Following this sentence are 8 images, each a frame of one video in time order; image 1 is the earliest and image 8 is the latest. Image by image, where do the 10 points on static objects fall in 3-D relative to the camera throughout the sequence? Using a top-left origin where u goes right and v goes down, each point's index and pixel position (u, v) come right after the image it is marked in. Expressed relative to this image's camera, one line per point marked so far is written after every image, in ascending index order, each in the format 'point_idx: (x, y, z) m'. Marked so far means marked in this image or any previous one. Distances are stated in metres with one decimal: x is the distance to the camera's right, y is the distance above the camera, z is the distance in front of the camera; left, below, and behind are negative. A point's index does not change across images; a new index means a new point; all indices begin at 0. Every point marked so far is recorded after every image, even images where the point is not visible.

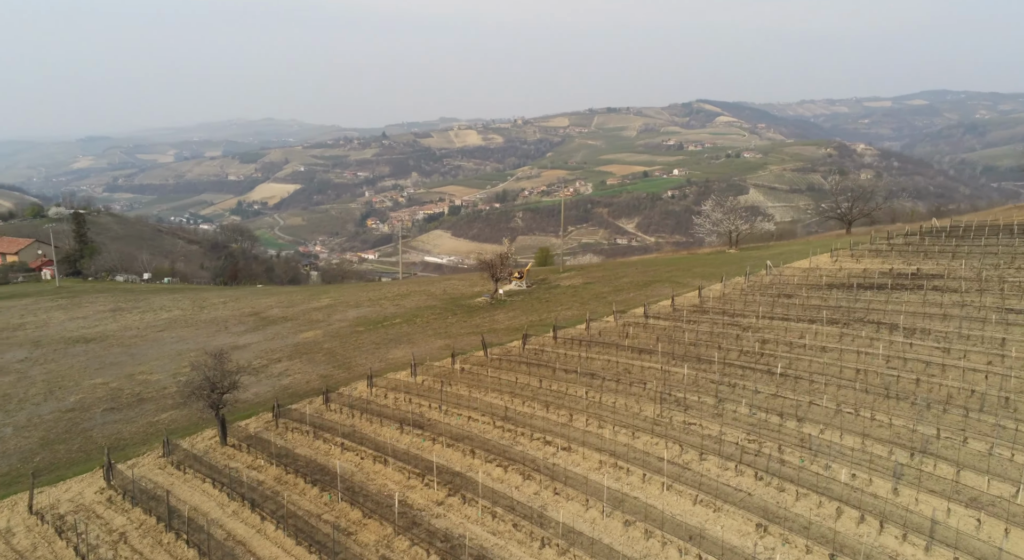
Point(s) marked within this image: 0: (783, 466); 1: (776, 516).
0: (+5.8, -4.0, +13.8) m
1: (+5.1, -4.5, +12.3) m
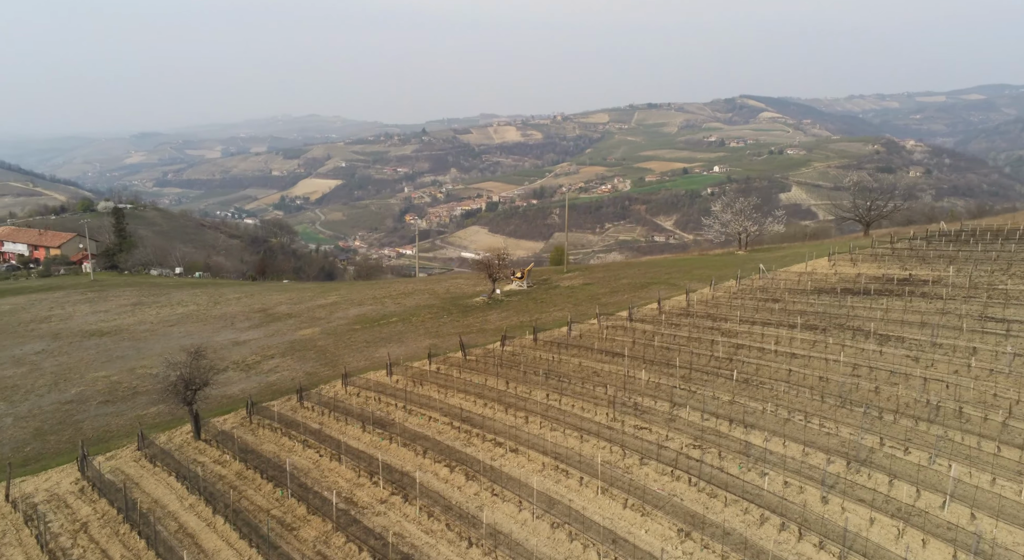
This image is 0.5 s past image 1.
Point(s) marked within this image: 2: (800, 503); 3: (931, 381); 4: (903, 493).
0: (+4.5, -4.2, +13.8) m
1: (+3.7, -4.7, +12.4) m
2: (+5.6, -4.4, +12.7) m
3: (+11.3, -2.7, +17.2) m
4: (+7.7, -4.3, +12.7) m
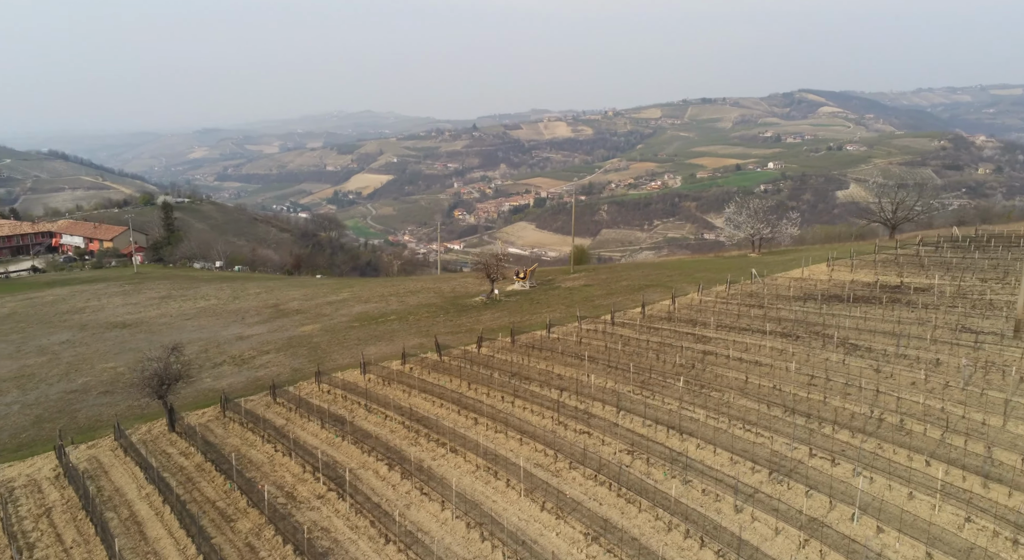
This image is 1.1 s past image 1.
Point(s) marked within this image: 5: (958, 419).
0: (+2.9, -4.4, +14.0) m
1: (+2.0, -4.9, +12.7) m
2: (+4.0, -4.6, +12.8) m
3: (+9.9, -3.0, +17.0) m
4: (+6.0, -4.5, +12.7) m
5: (+10.6, -3.3, +15.3) m
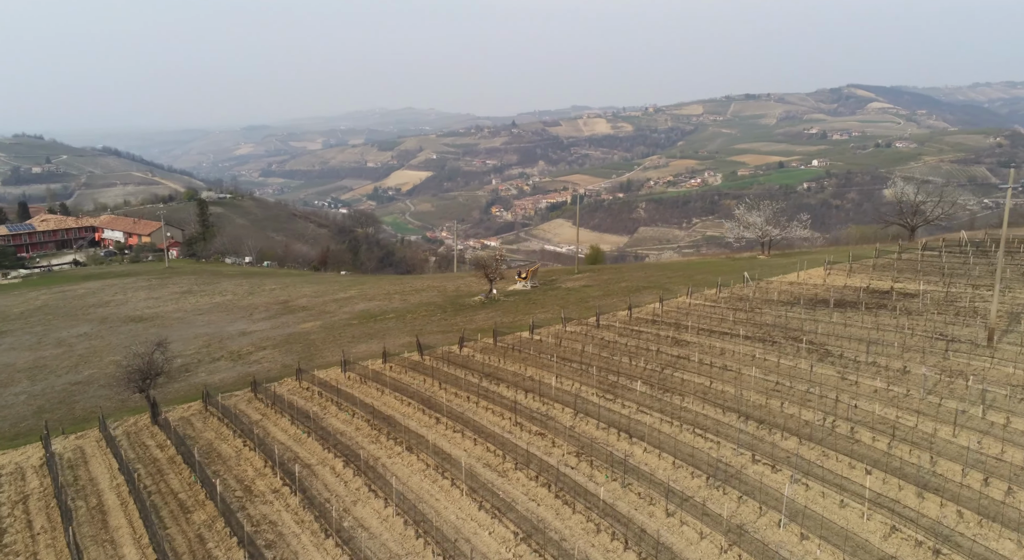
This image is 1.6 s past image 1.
0: (+1.6, -4.5, +14.3) m
1: (+0.7, -5.0, +13.0) m
2: (+2.6, -4.8, +13.0) m
3: (+8.8, -3.2, +16.9) m
4: (+4.7, -4.7, +12.8) m
5: (+9.4, -3.5, +15.2) m
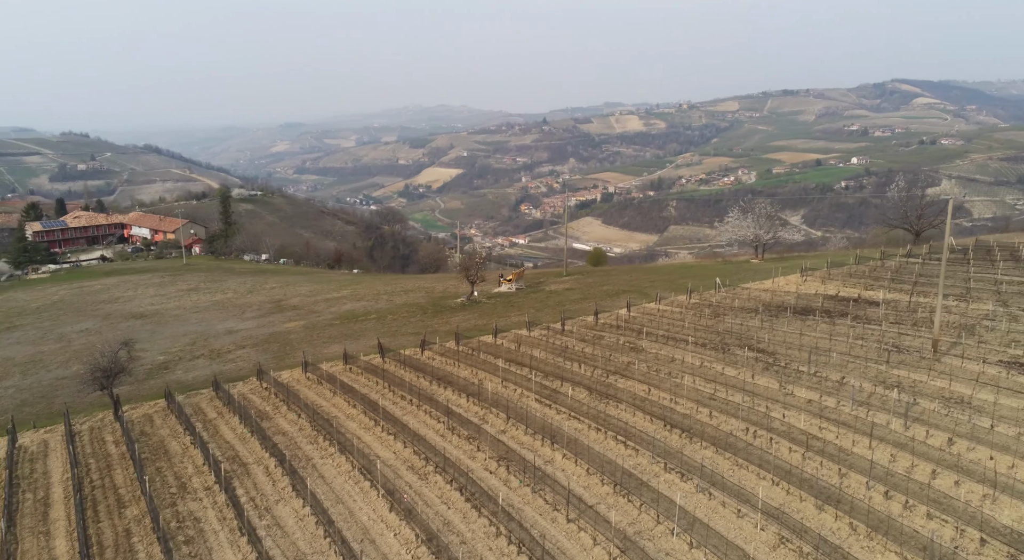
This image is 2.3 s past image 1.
0: (-0.3, -4.7, +14.6) m
1: (-1.3, -5.2, +13.4) m
2: (+0.7, -5.0, +13.3) m
3: (+6.9, -3.5, +17.1) m
4: (+2.7, -5.0, +13.1) m
5: (+7.5, -3.9, +15.4) m
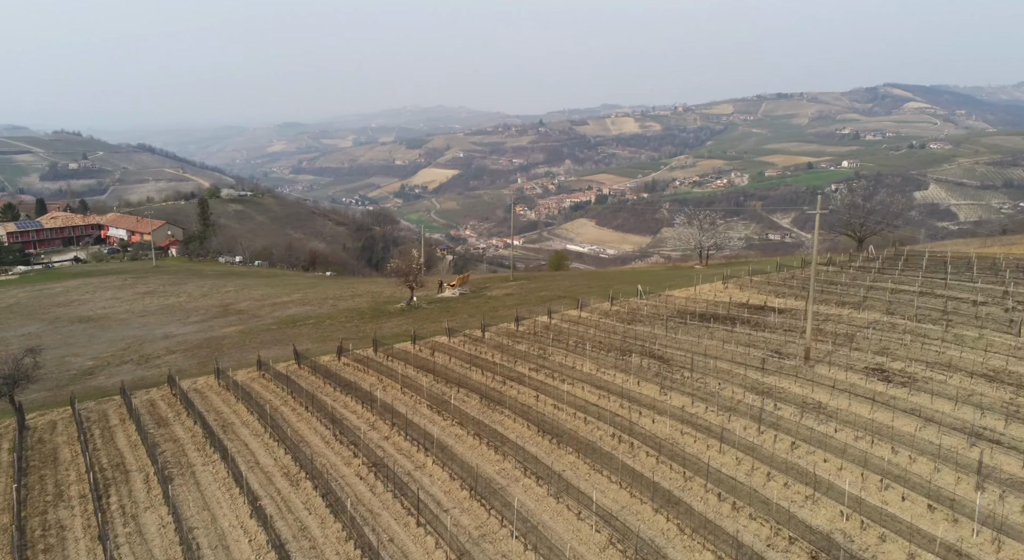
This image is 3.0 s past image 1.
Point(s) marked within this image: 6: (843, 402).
0: (-3.5, -5.0, +15.1) m
1: (-4.5, -5.5, +13.8) m
2: (-2.5, -5.3, +13.8) m
3: (+3.6, -3.8, +17.7) m
4: (-0.5, -5.2, +13.6) m
5: (+4.2, -4.2, +16.0) m
6: (+8.9, -3.3, +17.2) m
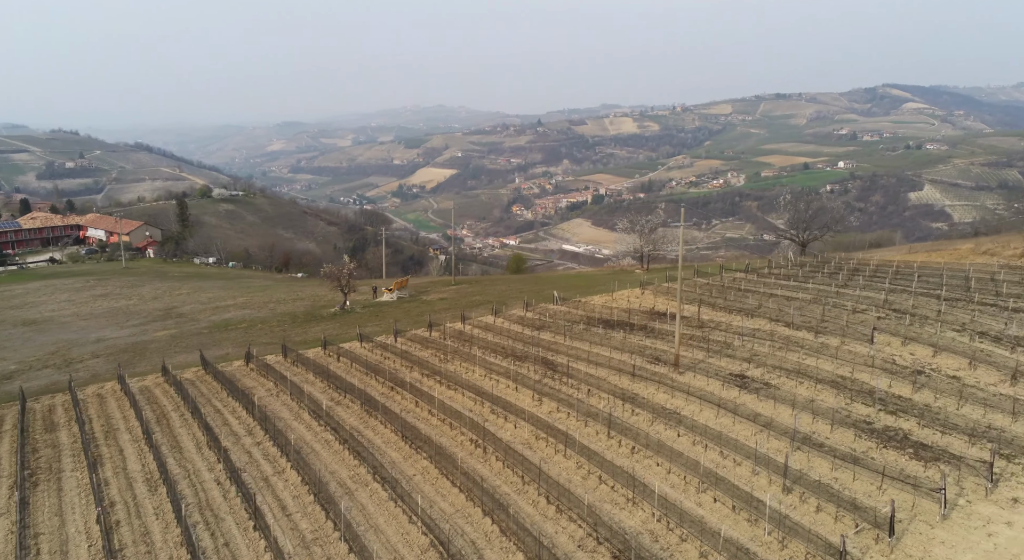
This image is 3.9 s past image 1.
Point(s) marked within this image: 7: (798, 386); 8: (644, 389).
0: (-7.2, -5.3, +15.6) m
1: (-8.2, -5.8, +14.2) m
2: (-6.2, -5.6, +14.3) m
3: (-0.1, -4.1, +18.4) m
4: (-4.2, -5.5, +14.2) m
5: (+0.5, -4.5, +16.7) m
6: (+5.2, -3.6, +18.0) m
7: (+8.2, -3.0, +18.4) m
8: (+4.1, -3.4, +19.6) m
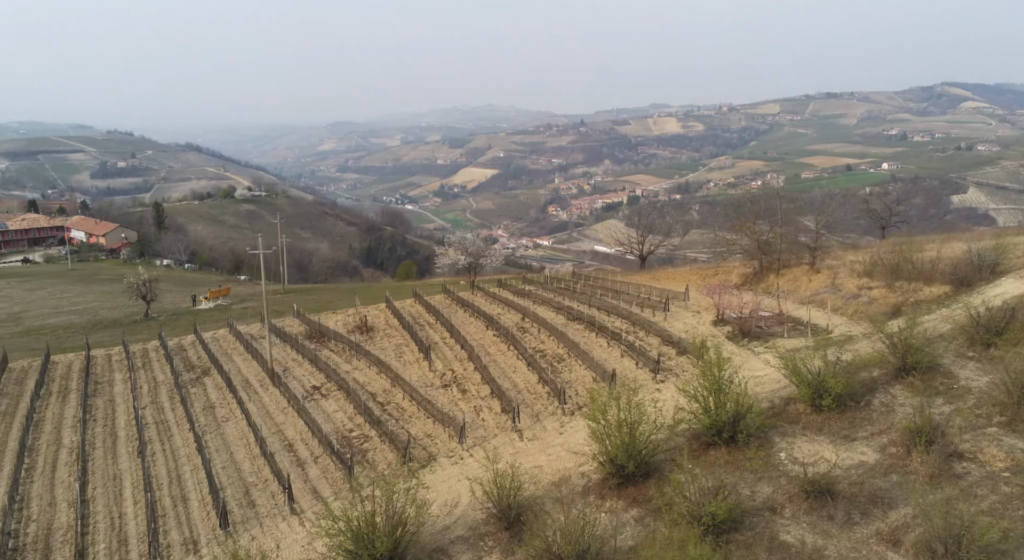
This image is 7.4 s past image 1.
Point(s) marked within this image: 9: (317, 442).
0: (-20.9, -5.9, +17.9) m
1: (-21.8, -6.4, +16.5) m
2: (-19.9, -6.2, +16.6) m
3: (-13.9, -4.8, +20.9) m
4: (-17.8, -6.2, +16.5) m
5: (-13.2, -5.2, +19.2) m
6: (-8.6, -4.4, +20.6) m
7: (-5.5, -3.8, +21.0) m
8: (-9.7, -4.2, +22.1) m
9: (-5.5, -4.6, +18.3) m
